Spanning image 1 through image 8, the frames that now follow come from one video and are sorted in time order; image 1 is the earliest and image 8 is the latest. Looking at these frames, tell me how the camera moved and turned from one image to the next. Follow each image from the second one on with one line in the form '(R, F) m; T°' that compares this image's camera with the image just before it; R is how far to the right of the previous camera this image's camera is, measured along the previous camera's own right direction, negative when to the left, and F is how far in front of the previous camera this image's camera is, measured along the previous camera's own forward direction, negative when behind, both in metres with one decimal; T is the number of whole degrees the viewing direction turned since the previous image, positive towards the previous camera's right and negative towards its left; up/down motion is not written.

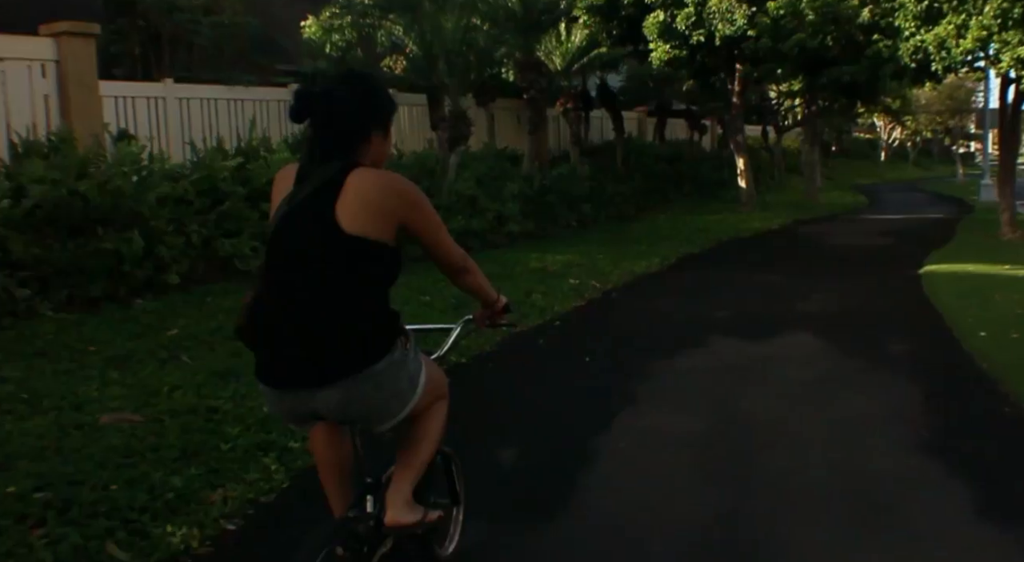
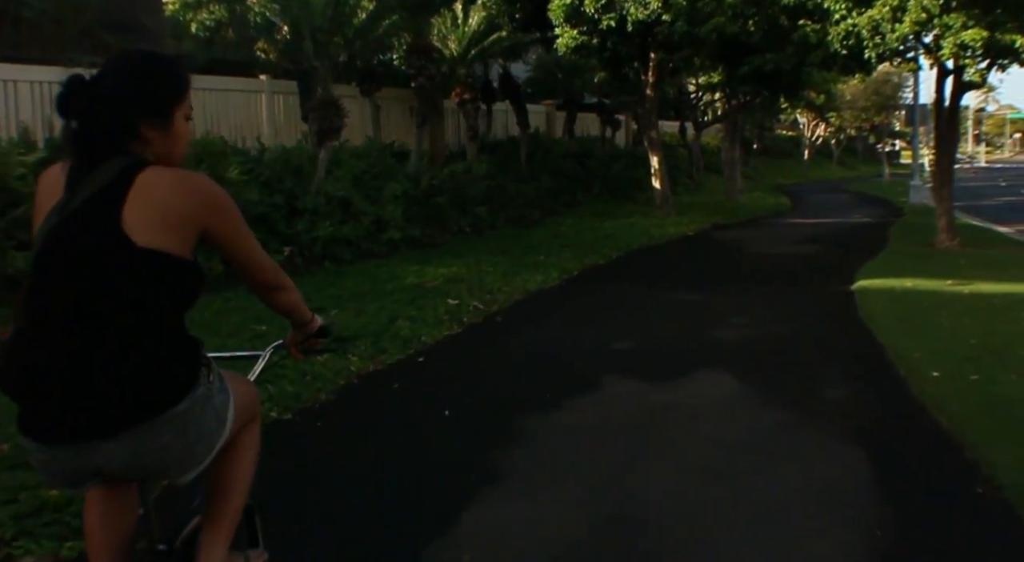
(+1.1, +2.6) m; +5°
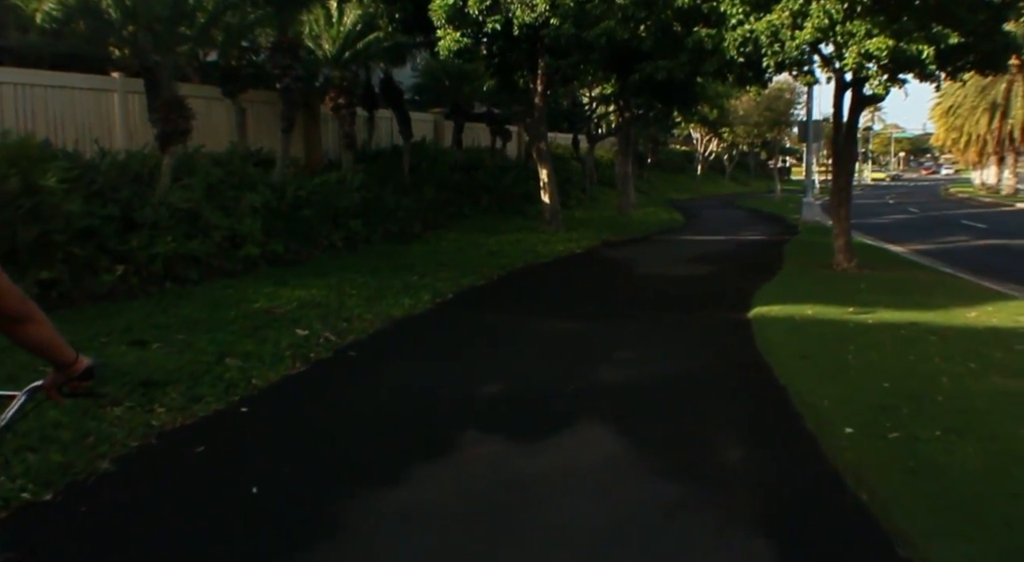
(+0.6, +1.5) m; +7°
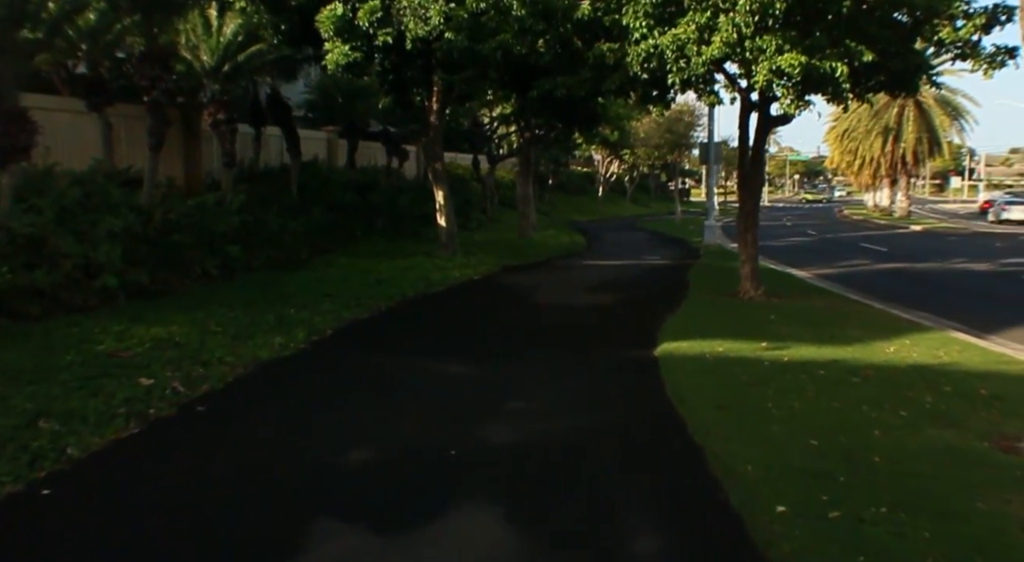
(+0.3, +1.1) m; +7°
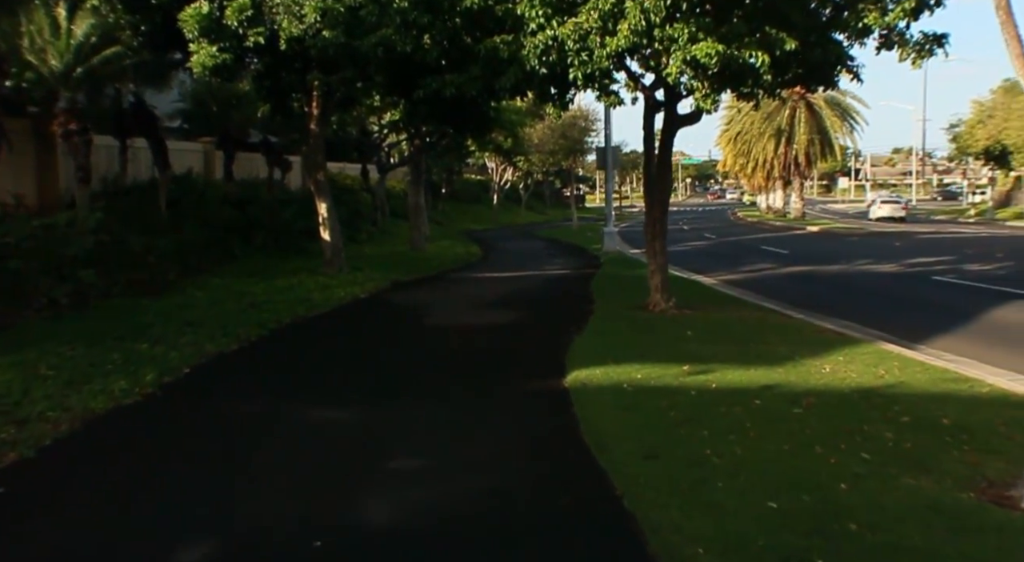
(+0.1, +1.3) m; +7°
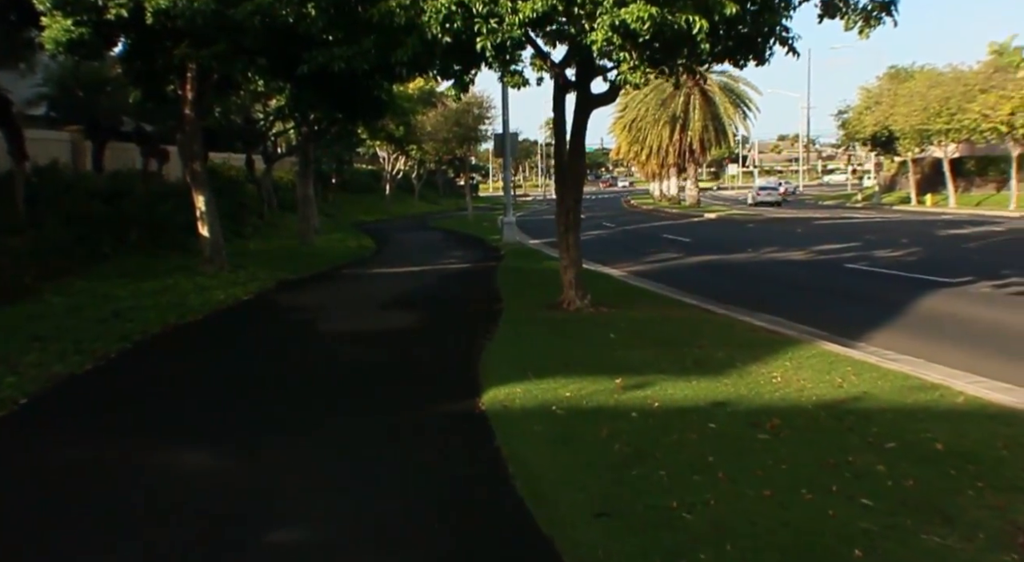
(-0.1, +1.2) m; +7°
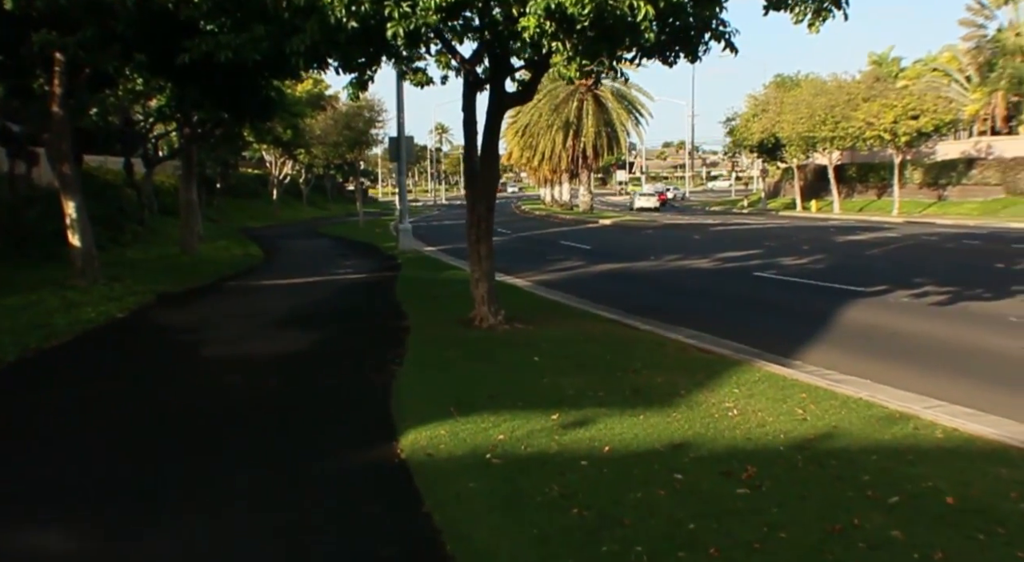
(-0.2, +1.0) m; +8°
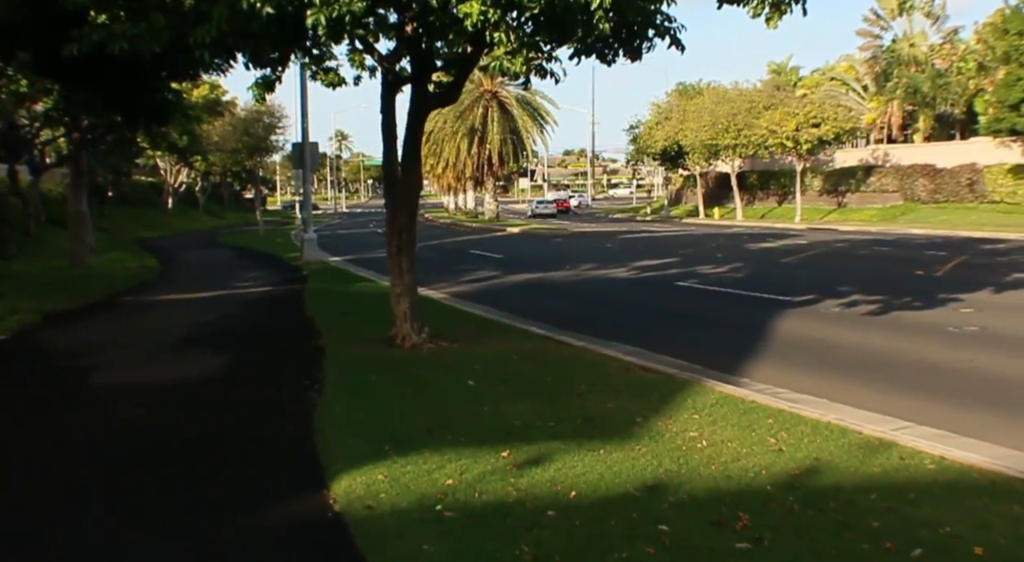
(-0.3, +0.7) m; +7°
